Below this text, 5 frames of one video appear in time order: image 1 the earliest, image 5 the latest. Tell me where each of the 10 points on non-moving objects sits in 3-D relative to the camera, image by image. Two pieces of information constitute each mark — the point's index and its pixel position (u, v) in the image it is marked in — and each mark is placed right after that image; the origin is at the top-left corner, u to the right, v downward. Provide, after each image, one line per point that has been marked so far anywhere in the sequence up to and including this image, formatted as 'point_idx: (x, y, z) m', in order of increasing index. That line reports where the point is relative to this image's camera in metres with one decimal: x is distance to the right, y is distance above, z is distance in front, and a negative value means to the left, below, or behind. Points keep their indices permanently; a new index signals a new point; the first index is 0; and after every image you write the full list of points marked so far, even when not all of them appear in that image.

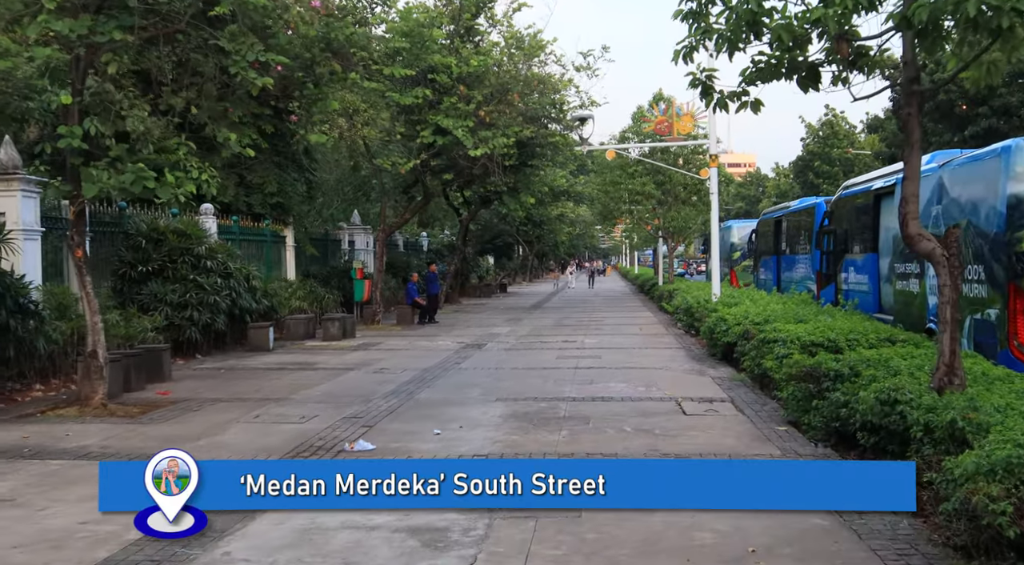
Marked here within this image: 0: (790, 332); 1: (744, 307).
0: (+3.4, -0.6, +10.7) m
1: (+3.9, -0.4, +14.8) m
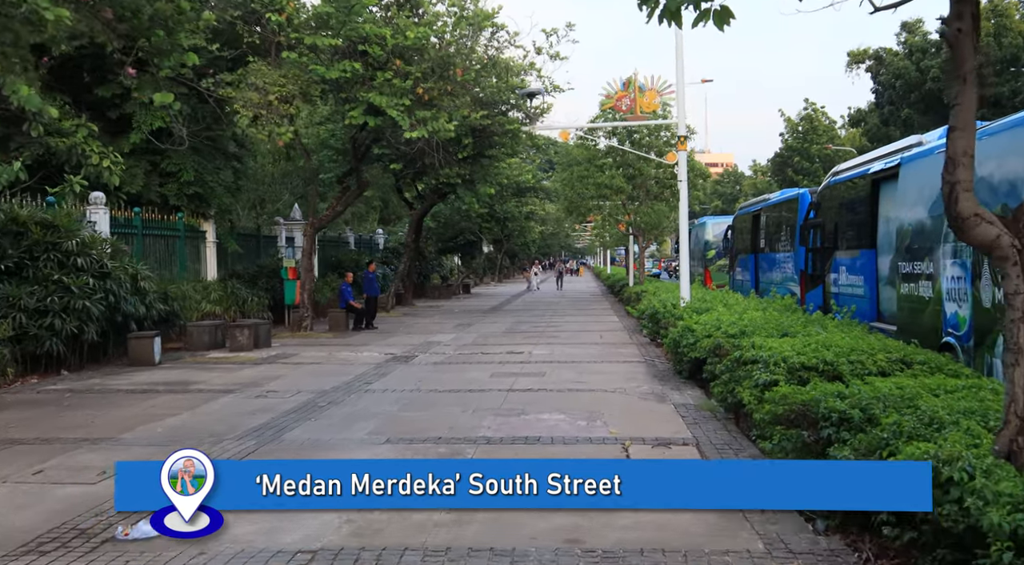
0: (+2.5, -0.6, +8.2) m
1: (+2.9, -0.5, +12.4) m
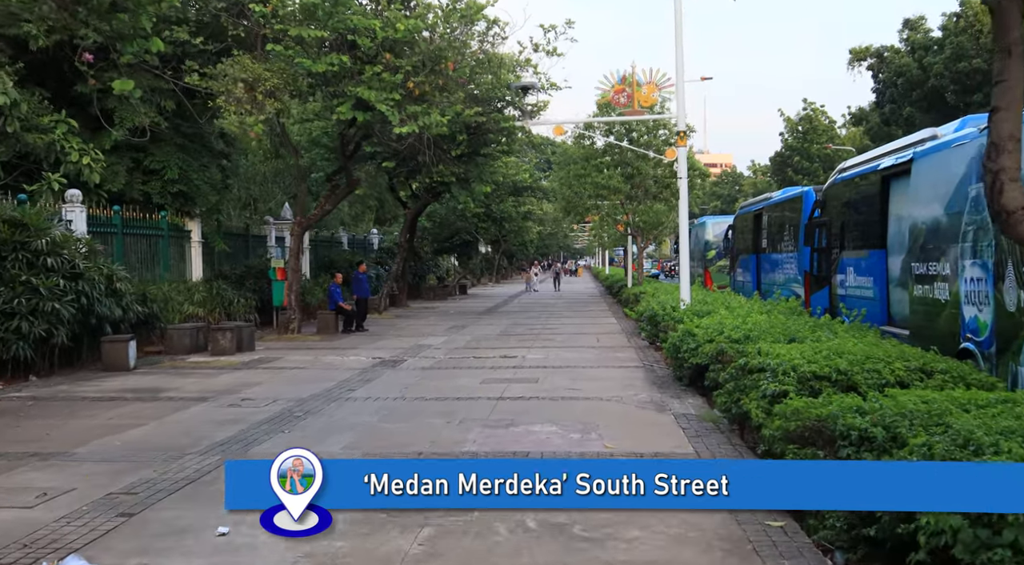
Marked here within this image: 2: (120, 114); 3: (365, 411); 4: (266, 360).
0: (+2.4, -0.7, +7.6) m
1: (+2.7, -0.5, +11.8) m
2: (-8.3, +3.6, +18.6) m
3: (-1.6, -1.4, +9.5) m
4: (-4.1, -1.3, +14.6) m
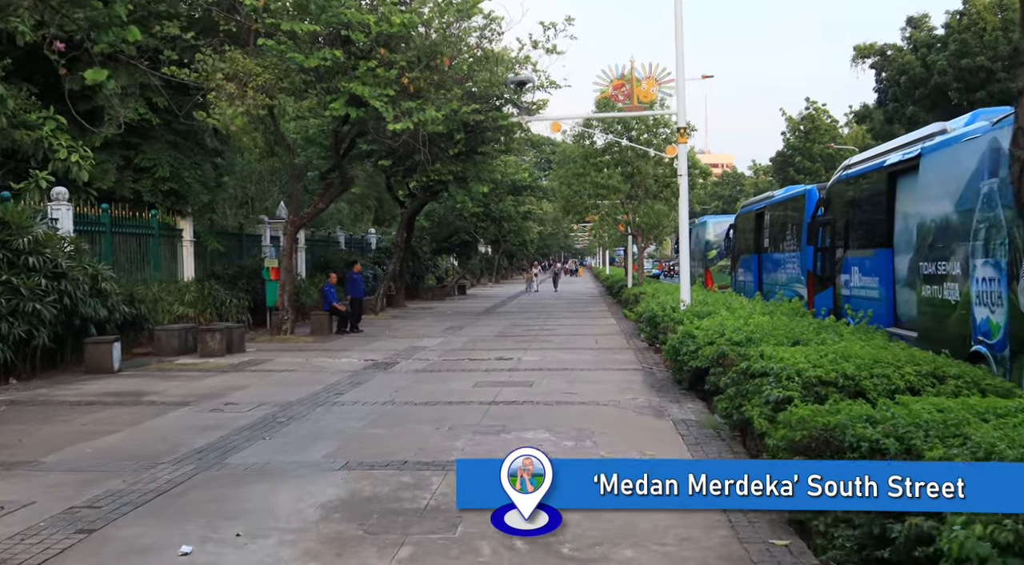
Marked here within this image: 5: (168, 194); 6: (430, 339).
0: (+2.3, -0.7, +7.2) m
1: (+2.7, -0.5, +11.4) m
2: (-8.3, +3.6, +18.2) m
3: (-1.7, -1.4, +9.1) m
4: (-4.2, -1.3, +14.2) m
5: (-7.6, +2.0, +19.5) m
6: (-1.7, -1.2, +18.4) m
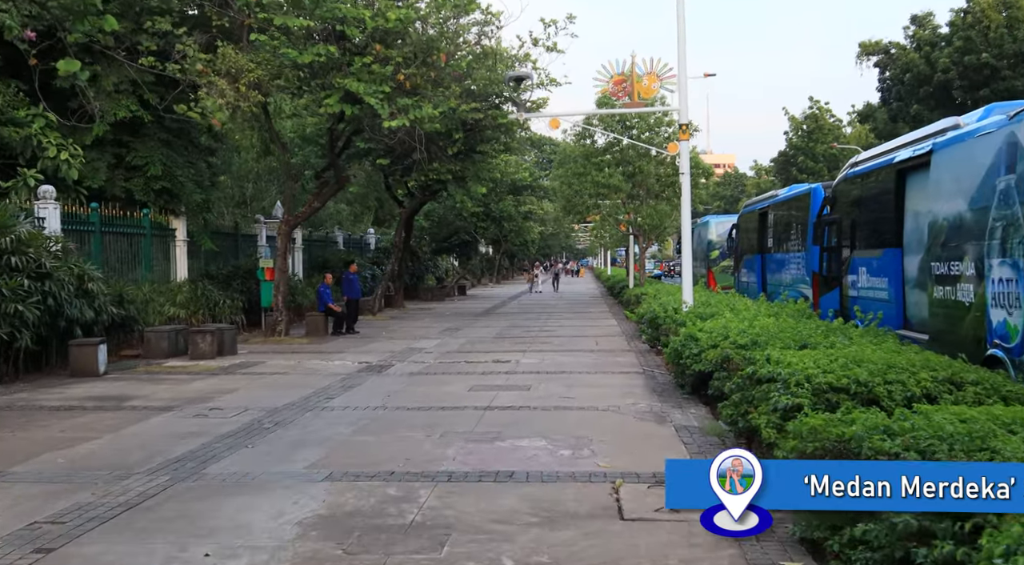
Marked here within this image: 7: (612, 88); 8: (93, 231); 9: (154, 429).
0: (+2.3, -0.7, +6.9) m
1: (+2.6, -0.5, +11.0) m
2: (-8.4, +3.5, +17.9) m
3: (-1.7, -1.4, +8.7) m
4: (-4.2, -1.3, +13.9) m
5: (-7.6, +1.9, +19.1) m
6: (-1.7, -1.2, +18.0) m
7: (+2.3, +4.3, +19.8) m
8: (-7.7, +1.0, +16.2) m
9: (-3.4, -1.4, +8.4) m
